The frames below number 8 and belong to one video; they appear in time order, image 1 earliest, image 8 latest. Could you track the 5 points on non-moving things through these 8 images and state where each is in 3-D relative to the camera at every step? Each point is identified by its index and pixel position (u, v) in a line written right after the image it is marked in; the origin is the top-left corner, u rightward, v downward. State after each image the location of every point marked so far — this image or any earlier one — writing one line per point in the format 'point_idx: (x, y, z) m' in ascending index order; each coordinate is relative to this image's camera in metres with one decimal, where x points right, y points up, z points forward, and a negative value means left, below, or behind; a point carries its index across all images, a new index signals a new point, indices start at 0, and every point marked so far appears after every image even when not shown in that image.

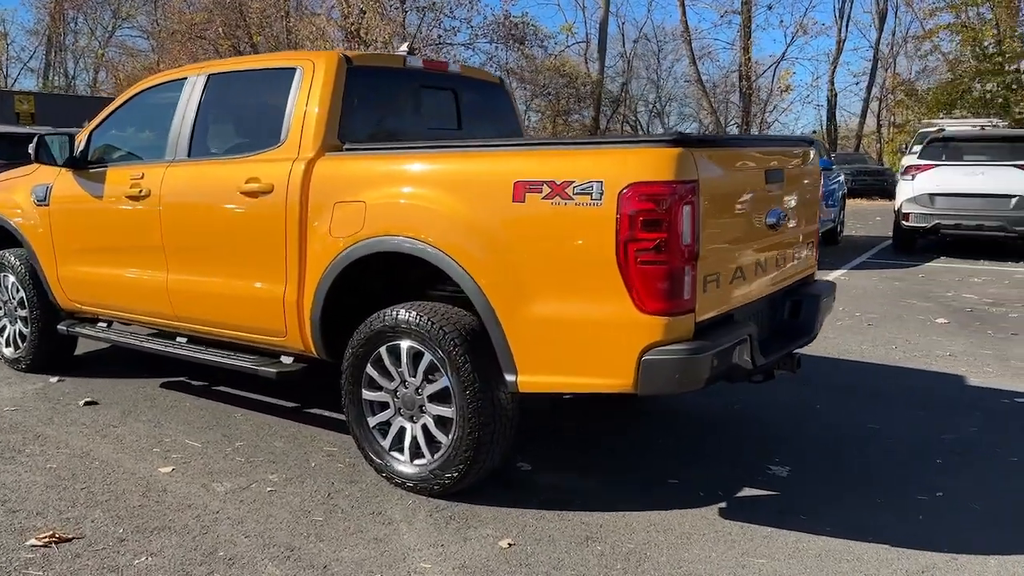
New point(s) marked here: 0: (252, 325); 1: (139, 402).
0: (-1.1, -0.2, +3.6) m
1: (-1.9, -0.6, +4.3) m
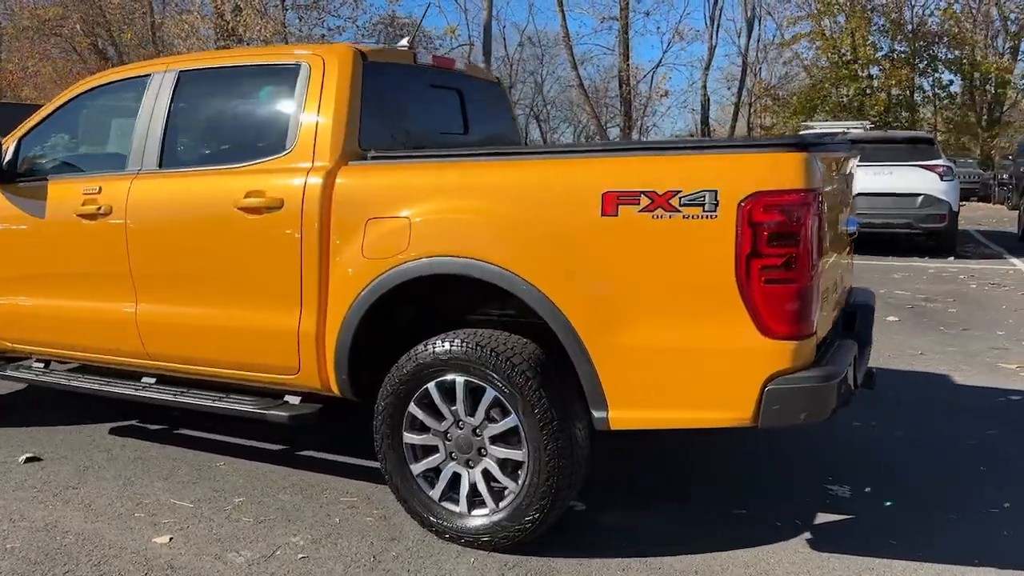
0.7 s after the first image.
0: (-1.0, -0.3, +3.1) m
1: (-1.8, -0.7, +3.7) m
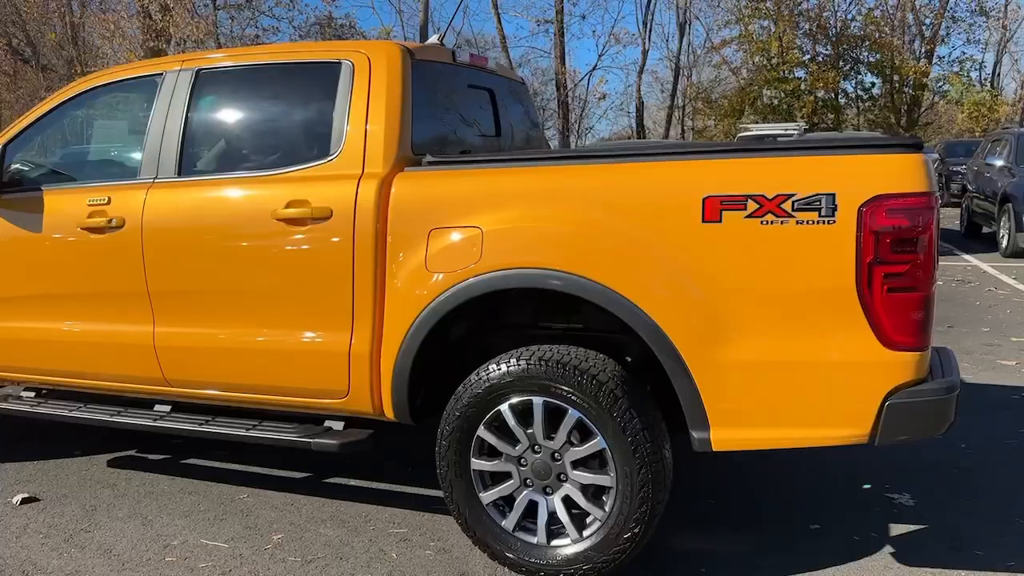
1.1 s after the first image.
0: (-0.7, -0.3, +2.9) m
1: (-1.7, -0.8, +3.3) m
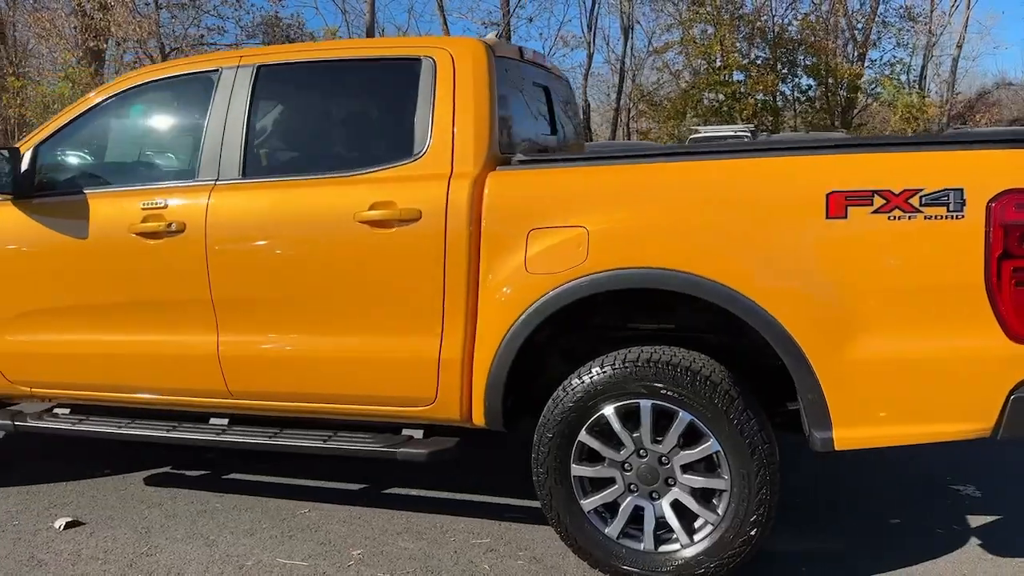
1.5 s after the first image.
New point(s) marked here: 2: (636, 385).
0: (-0.5, -0.4, +2.8) m
1: (-1.4, -0.8, +3.2) m
2: (+0.4, -0.3, +2.5) m
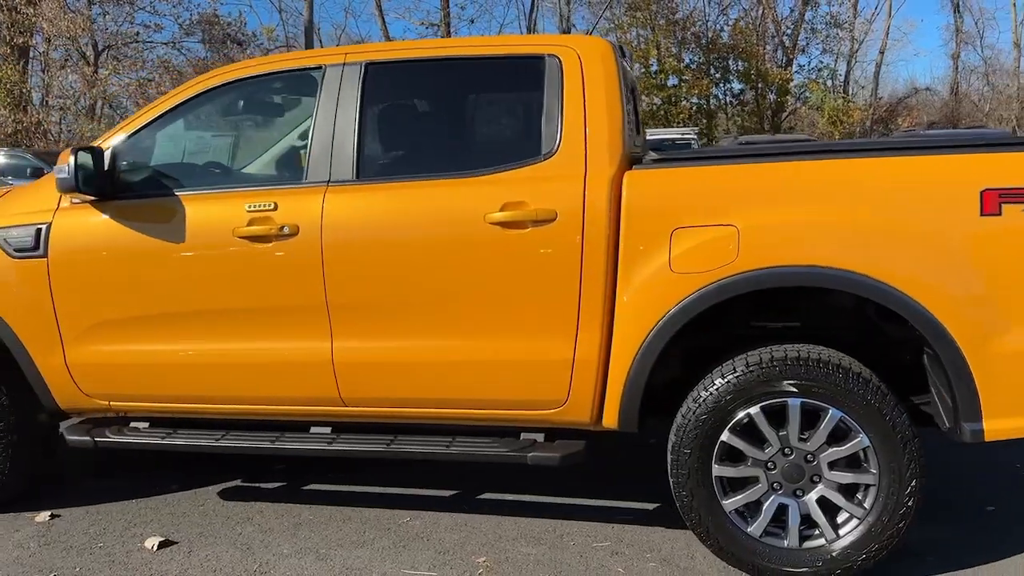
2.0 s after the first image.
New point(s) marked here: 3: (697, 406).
0: (0.0, -0.4, +2.7) m
1: (-1.0, -0.9, +3.0) m
2: (+0.8, -0.3, +2.5) m
3: (+0.6, -0.4, +2.6) m
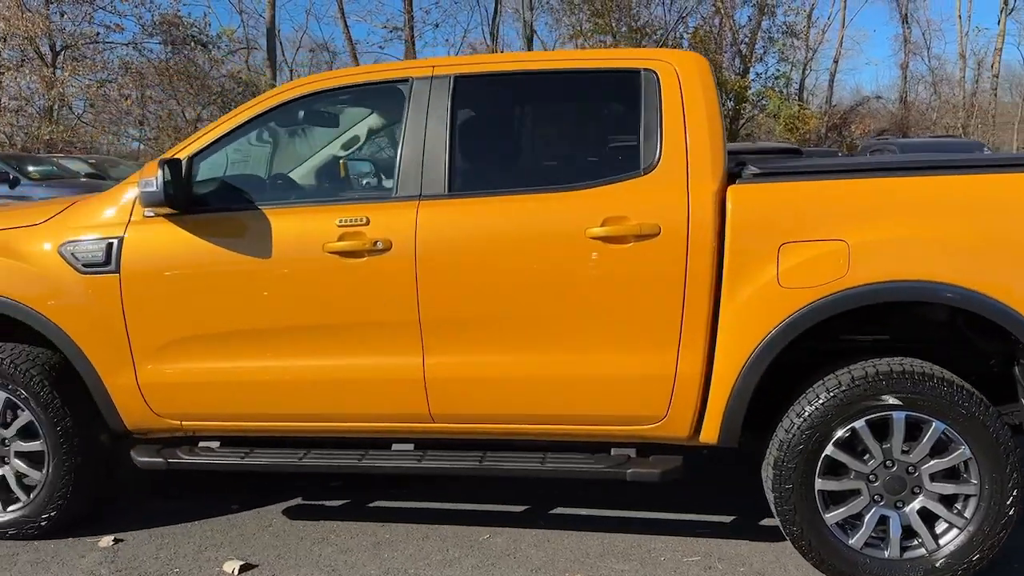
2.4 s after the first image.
0: (+0.3, -0.4, +2.7) m
1: (-0.7, -0.9, +3.0) m
2: (+1.1, -0.3, +2.5) m
3: (+0.9, -0.4, +2.6) m
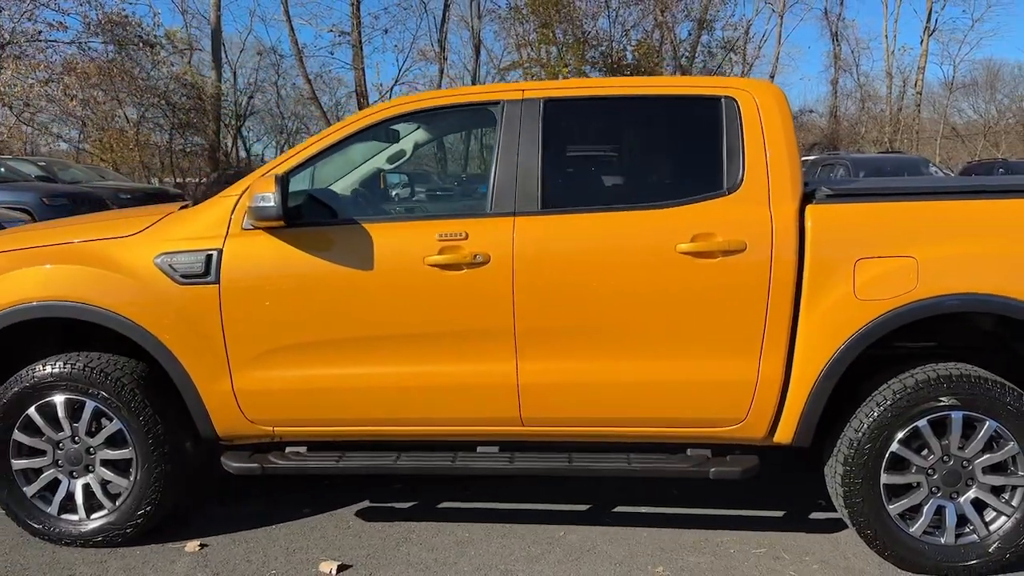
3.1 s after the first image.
0: (+0.6, -0.4, +2.9) m
1: (-0.4, -1.0, +3.1) m
2: (+1.5, -0.4, +2.8) m
3: (+1.2, -0.4, +2.8) m
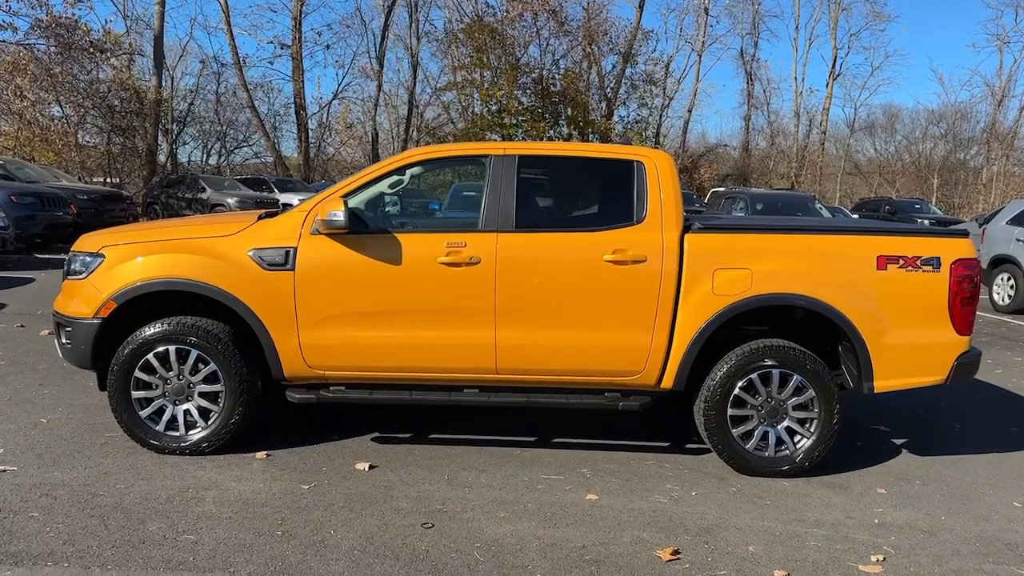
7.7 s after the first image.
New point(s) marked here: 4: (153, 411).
0: (+0.5, -0.4, +4.4) m
1: (-0.5, -0.9, +4.5) m
2: (+1.4, -0.4, +4.3) m
3: (+1.1, -0.4, +4.4) m
4: (-1.9, -0.6, +4.4) m
